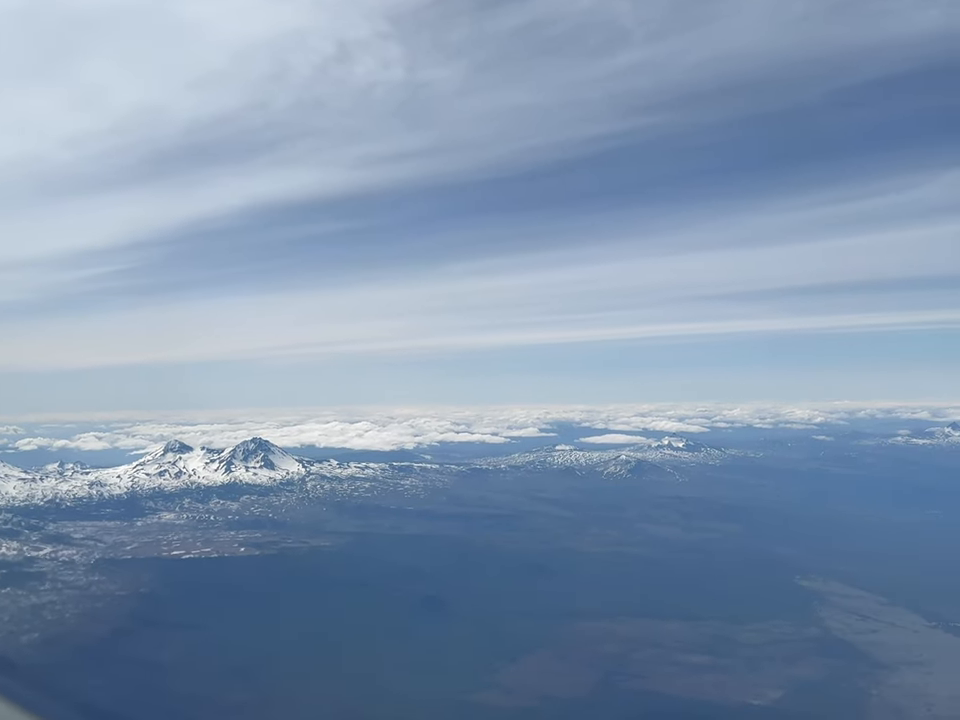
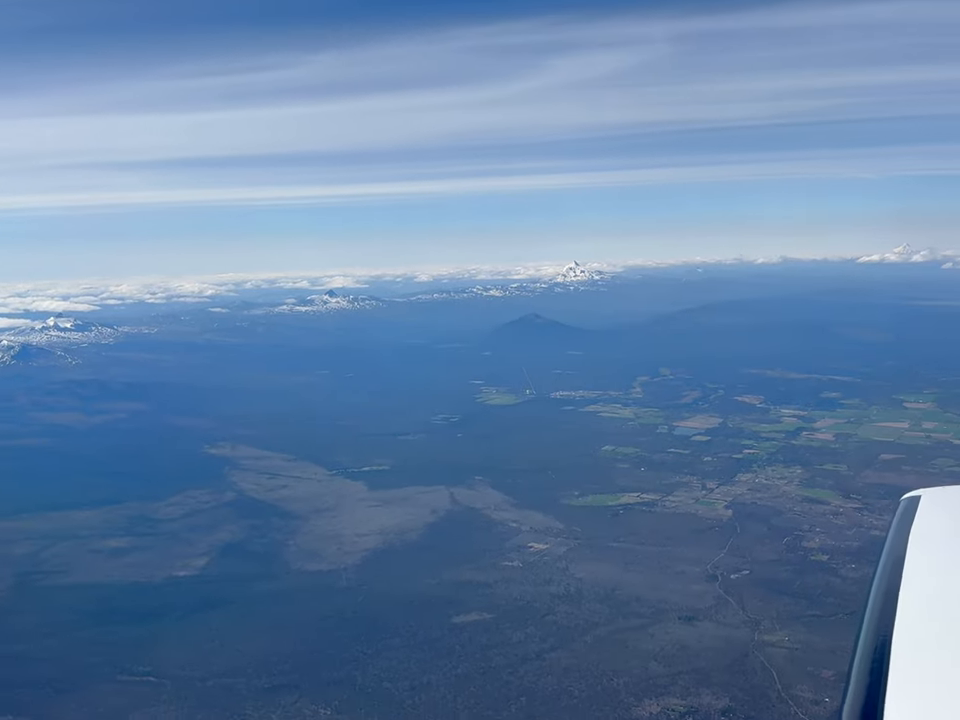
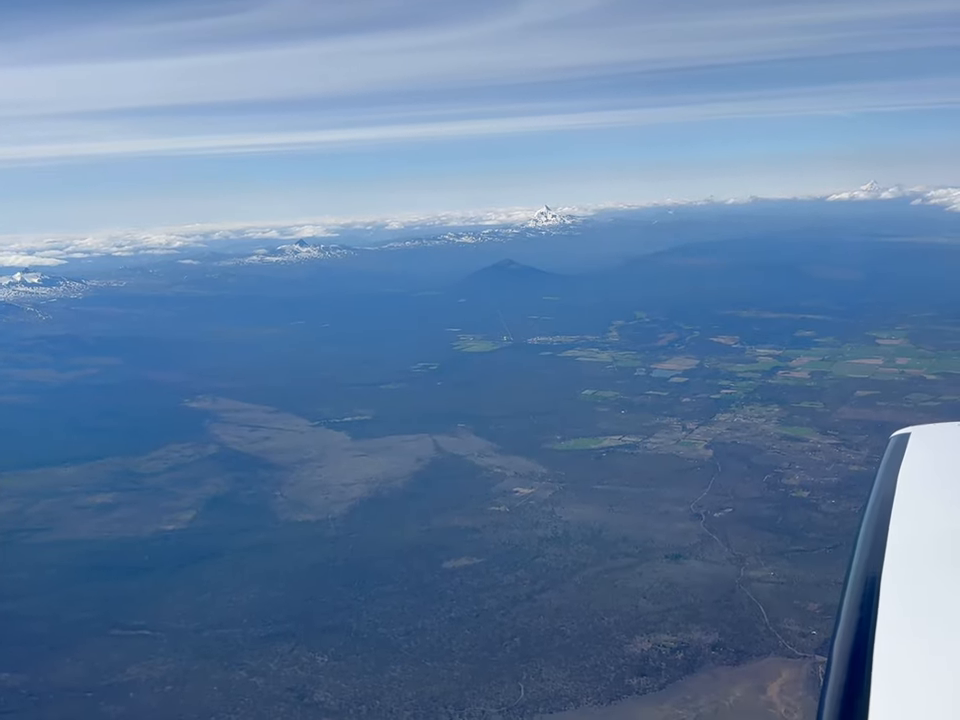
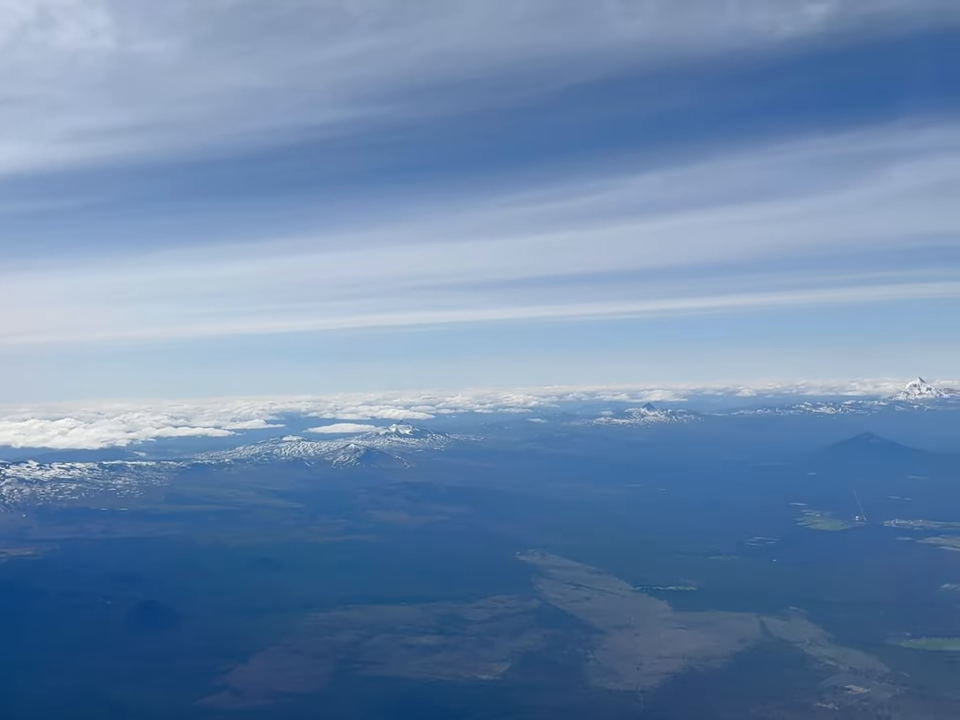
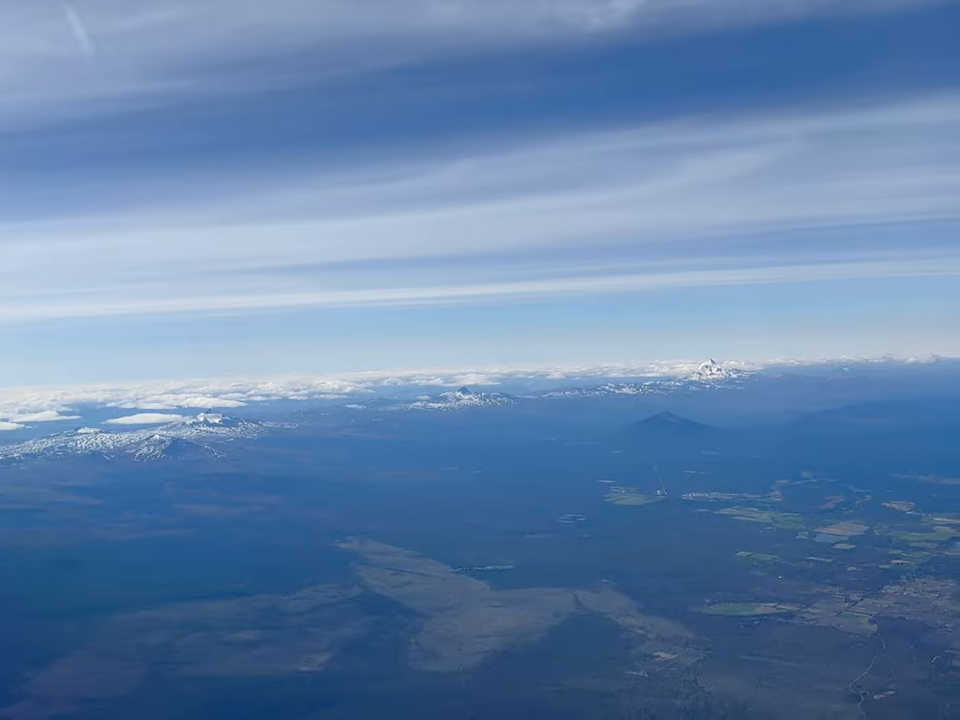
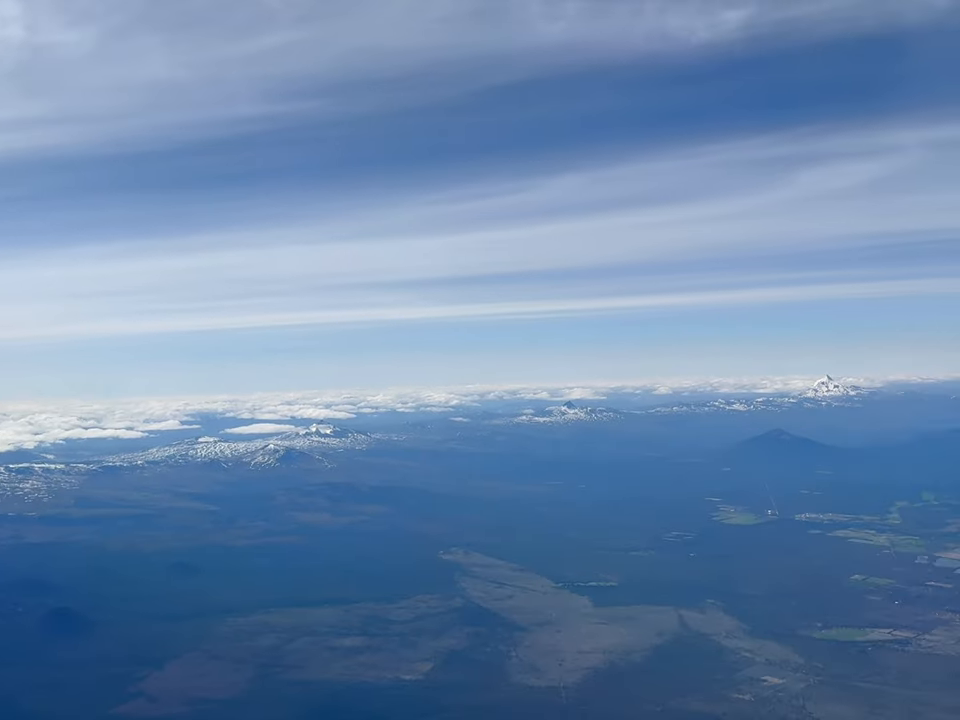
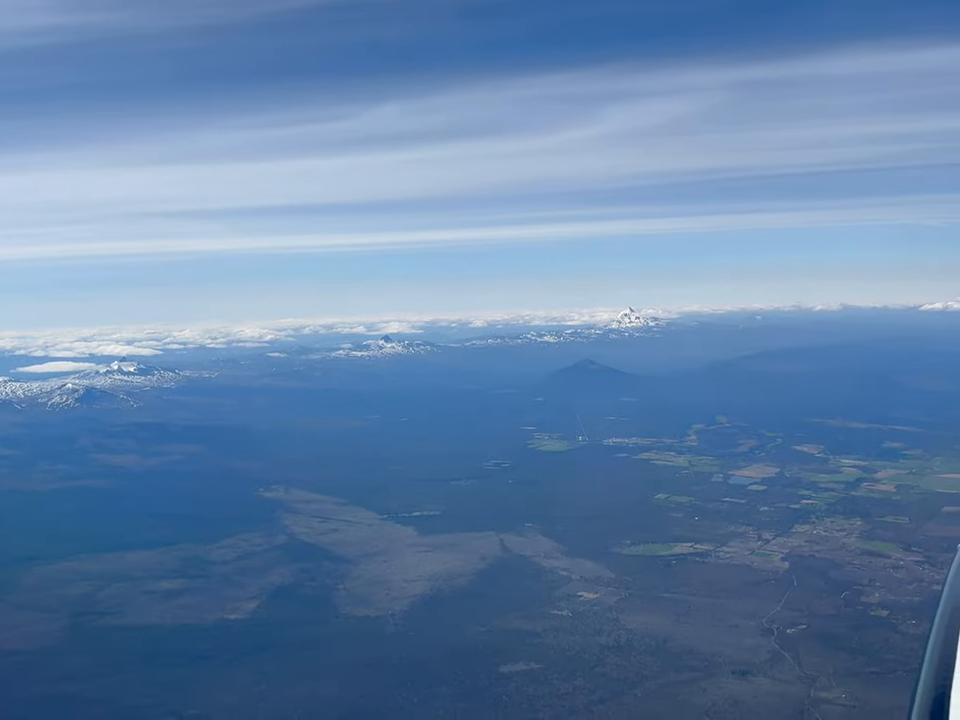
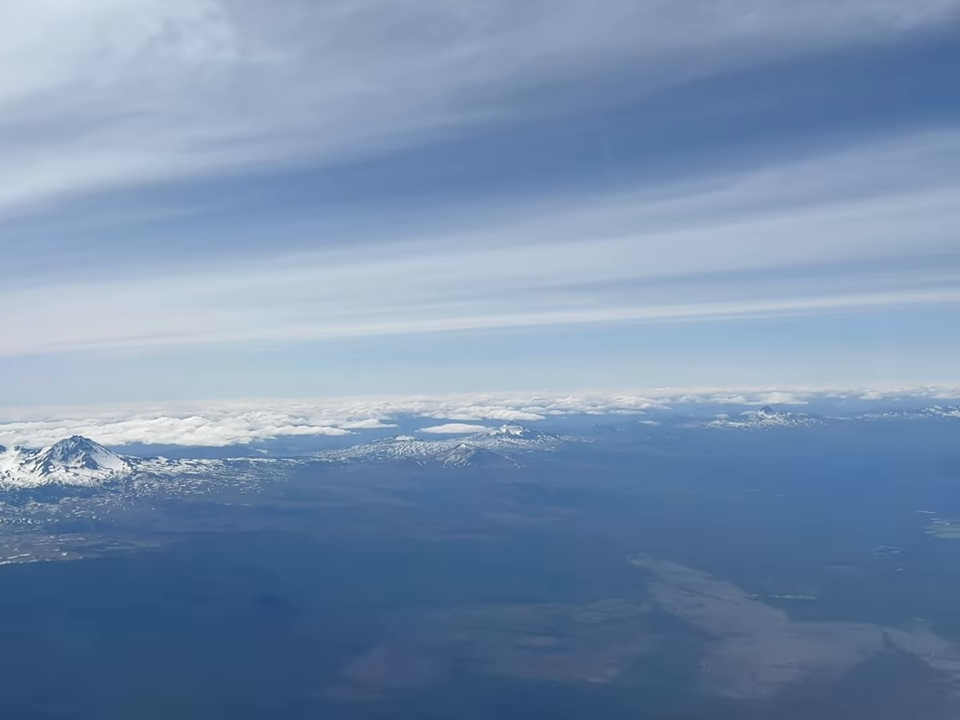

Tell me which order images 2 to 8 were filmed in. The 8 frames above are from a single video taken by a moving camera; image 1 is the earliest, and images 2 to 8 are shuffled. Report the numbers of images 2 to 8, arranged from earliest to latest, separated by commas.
8, 4, 6, 5, 7, 2, 3
